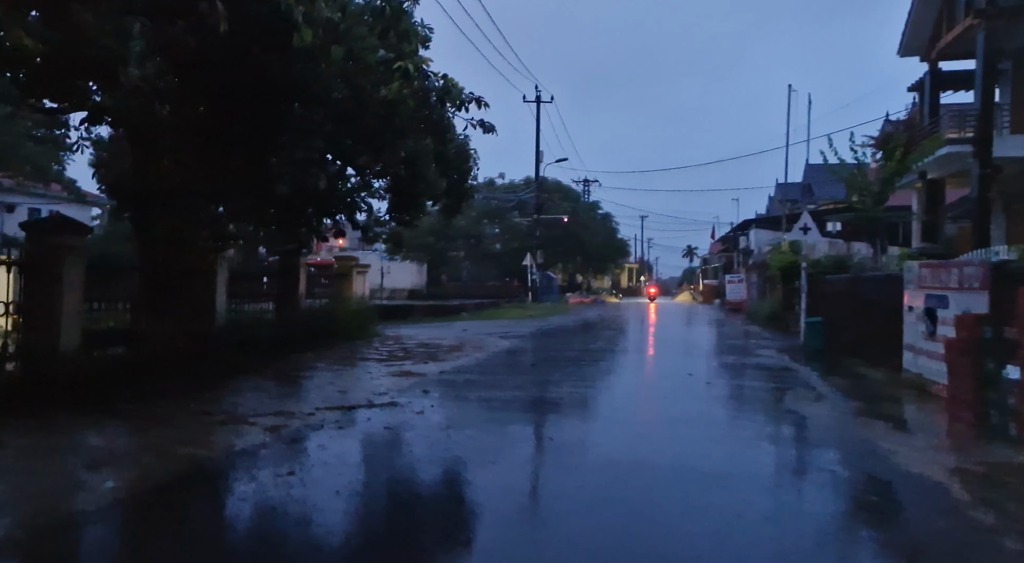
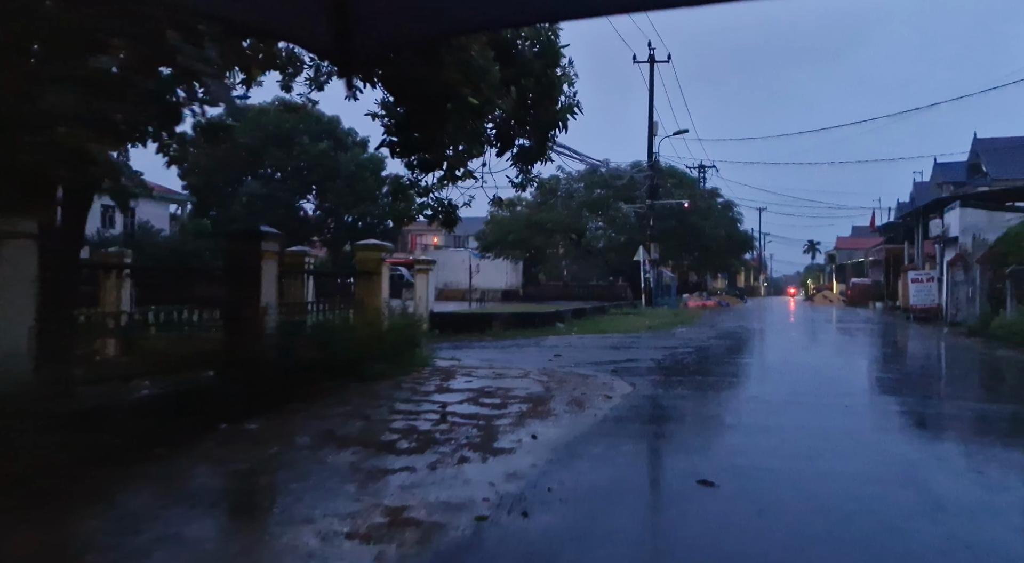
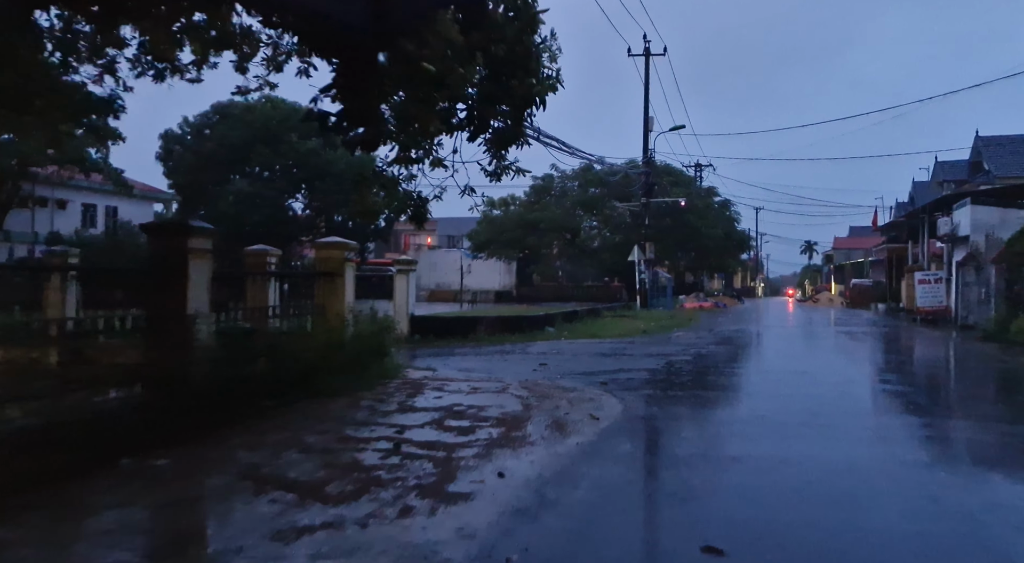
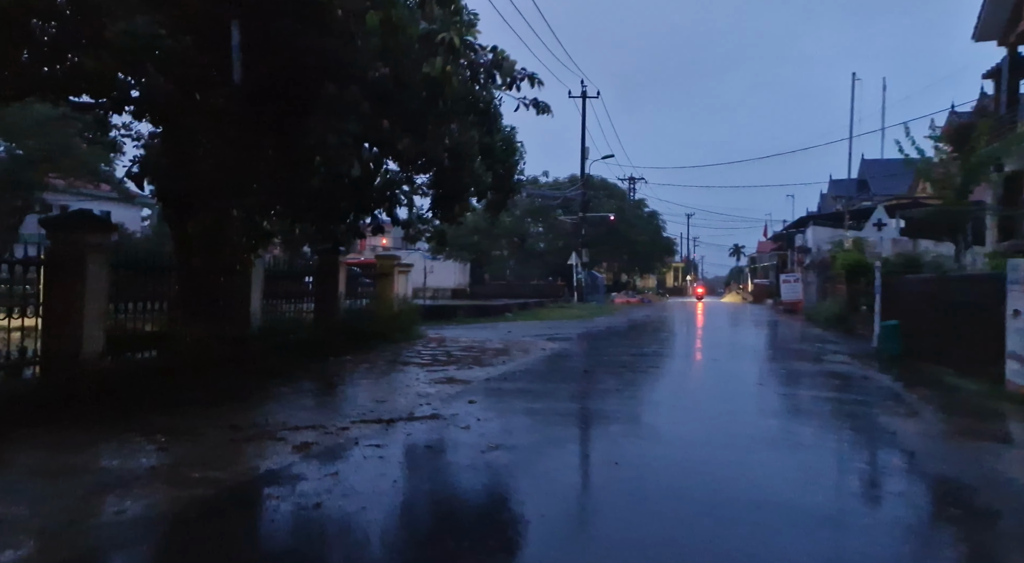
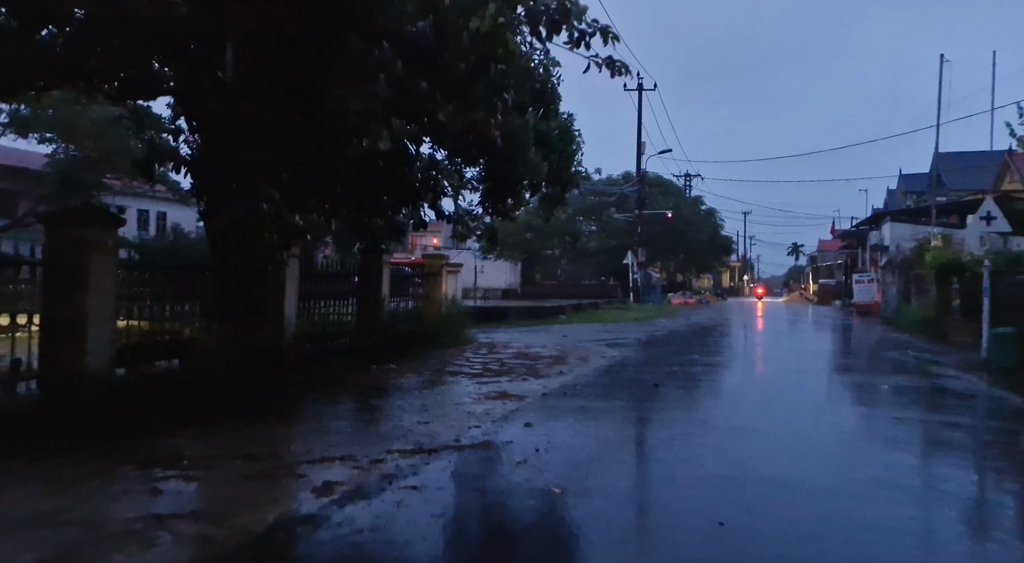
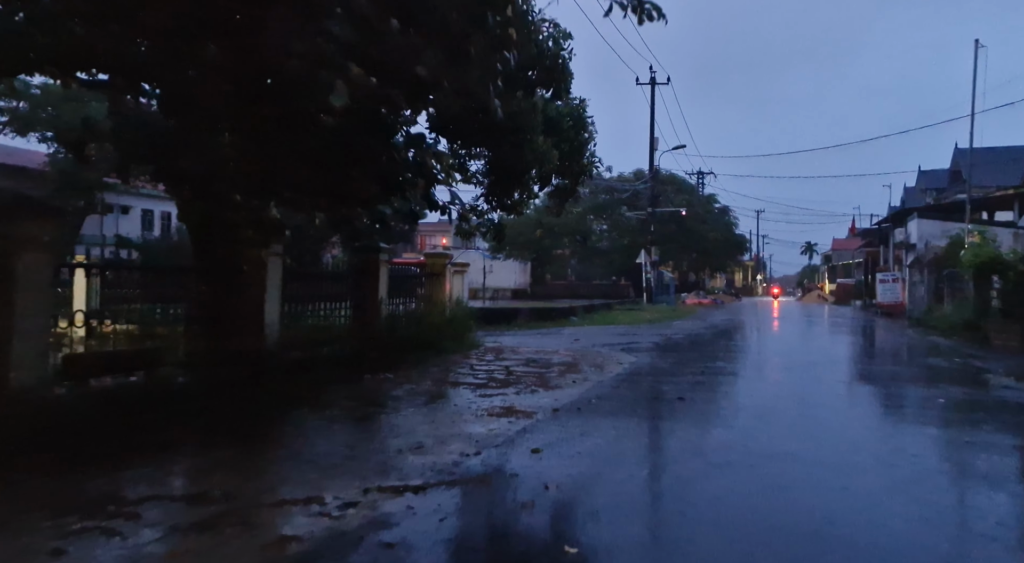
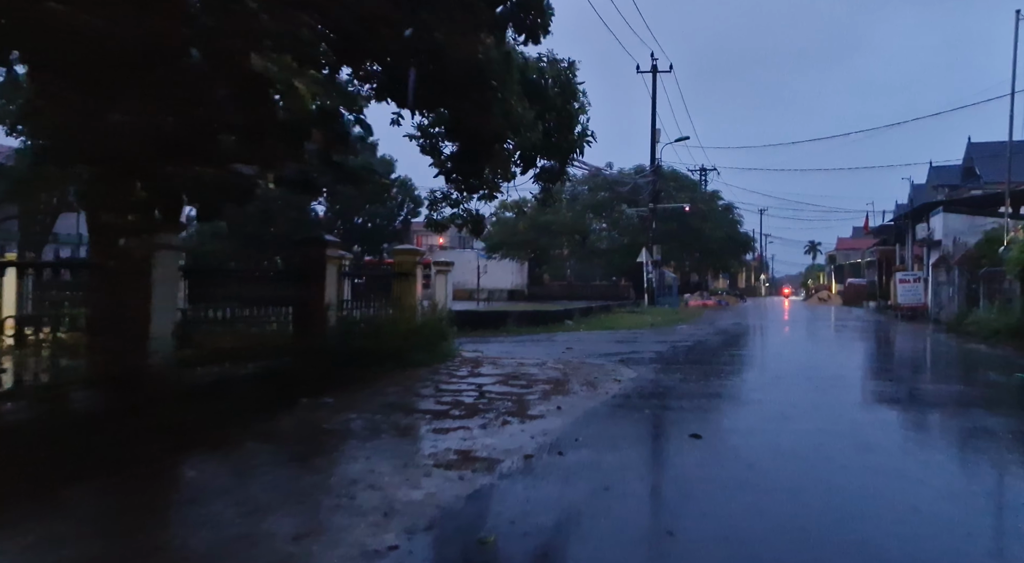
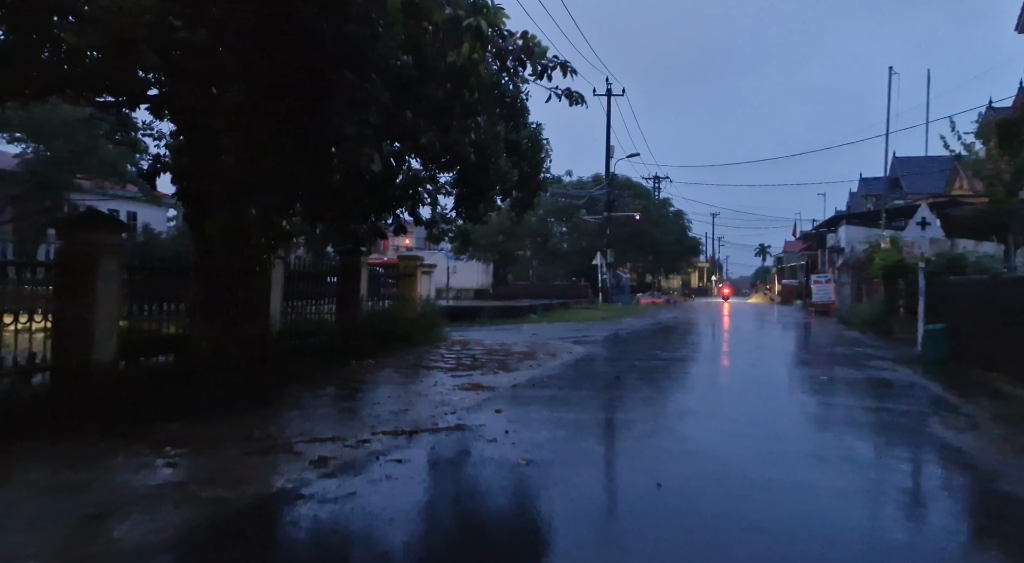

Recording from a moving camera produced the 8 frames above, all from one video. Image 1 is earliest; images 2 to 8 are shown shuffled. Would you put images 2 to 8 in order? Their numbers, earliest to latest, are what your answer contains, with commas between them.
4, 8, 5, 6, 7, 2, 3
